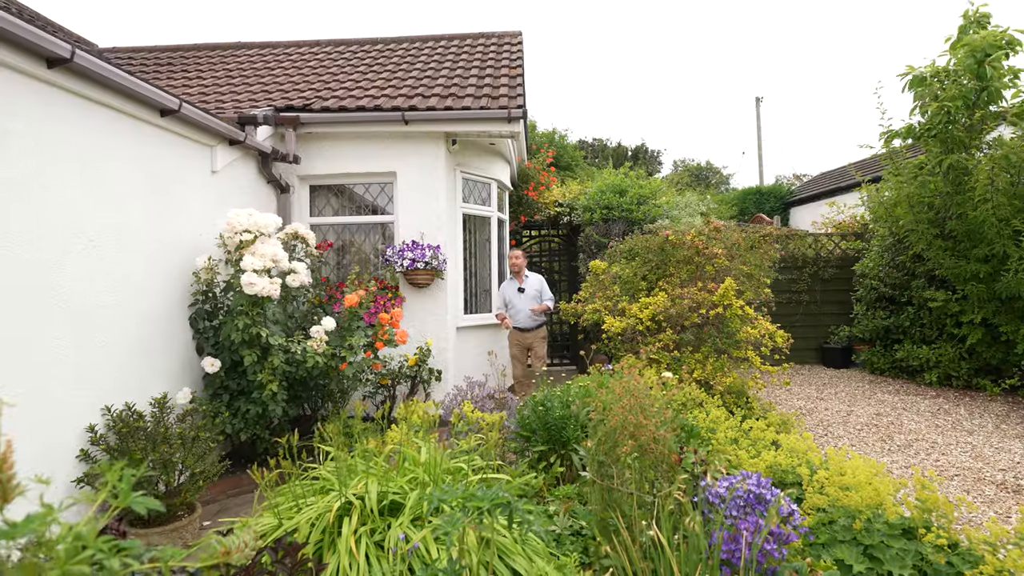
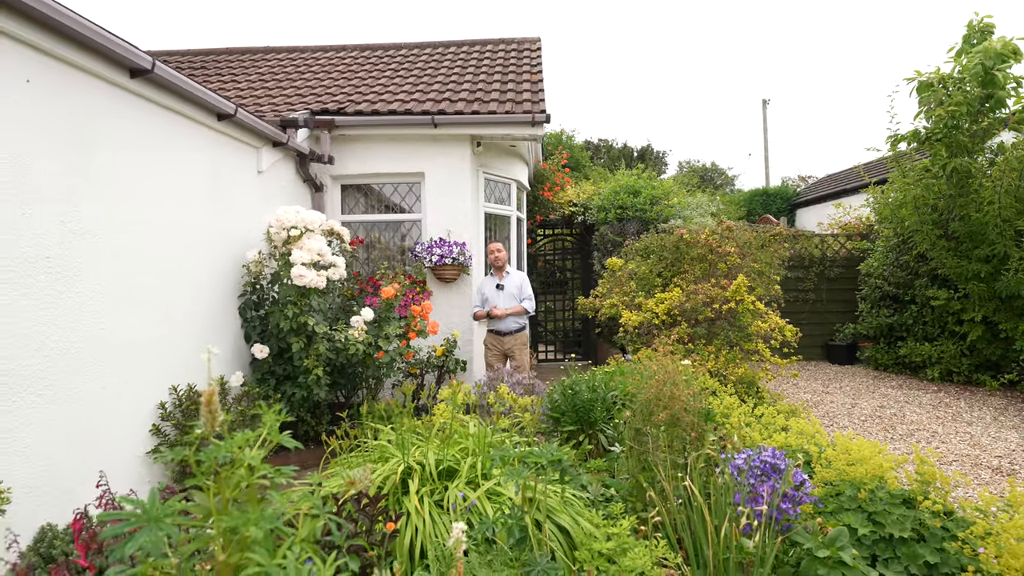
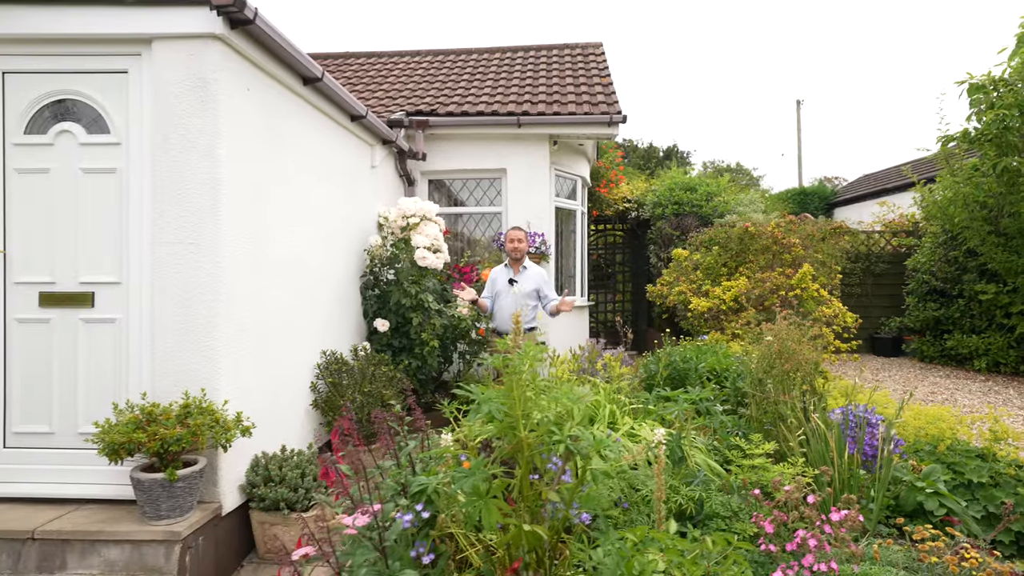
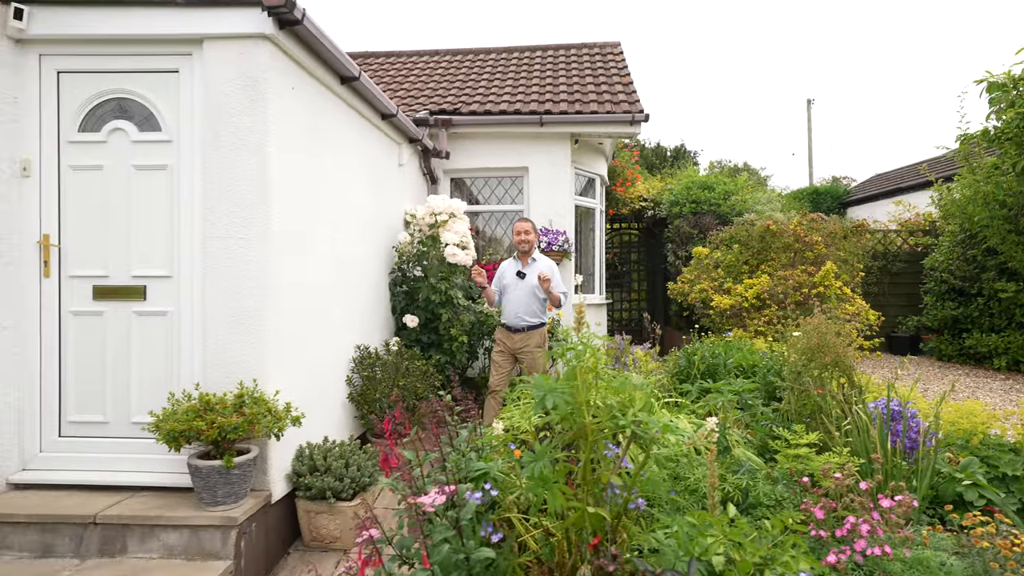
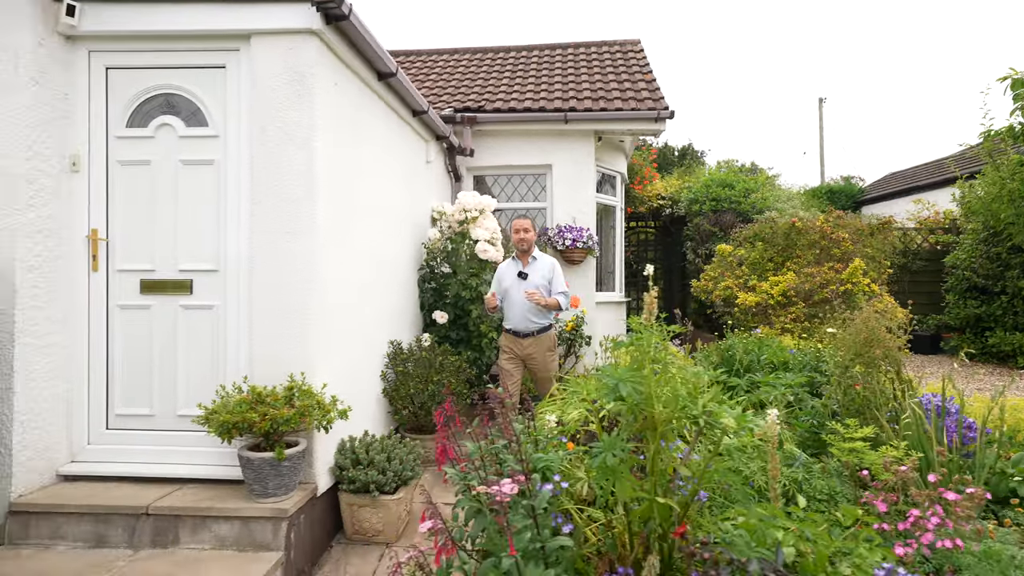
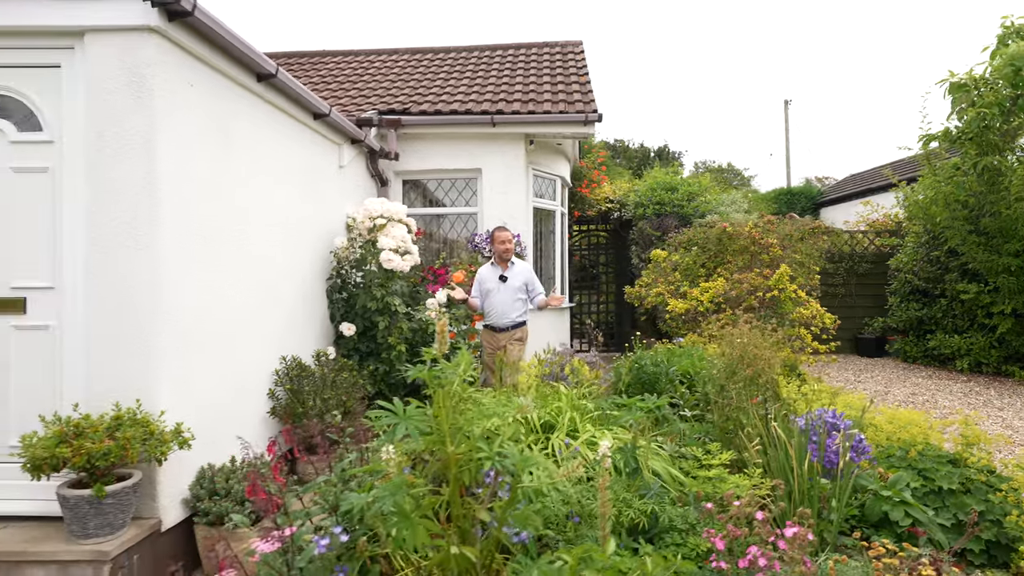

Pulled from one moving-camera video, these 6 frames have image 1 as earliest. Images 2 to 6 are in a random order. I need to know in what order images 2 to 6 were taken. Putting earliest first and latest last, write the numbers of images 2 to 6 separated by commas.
2, 6, 3, 4, 5
